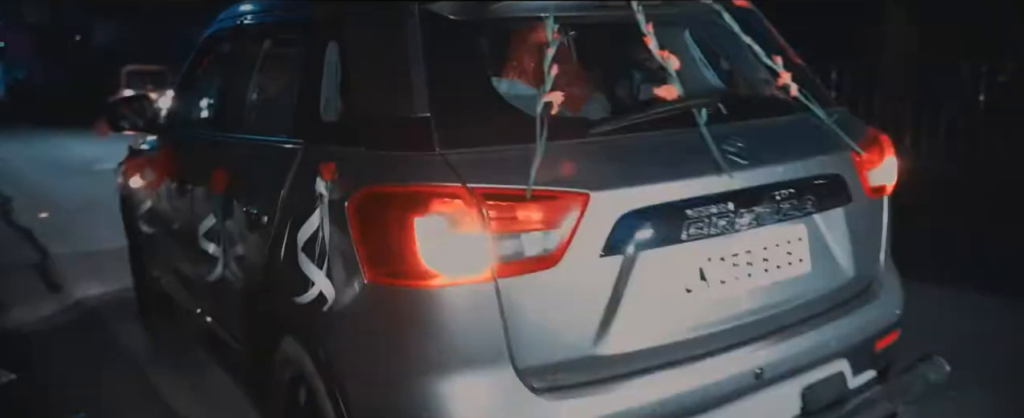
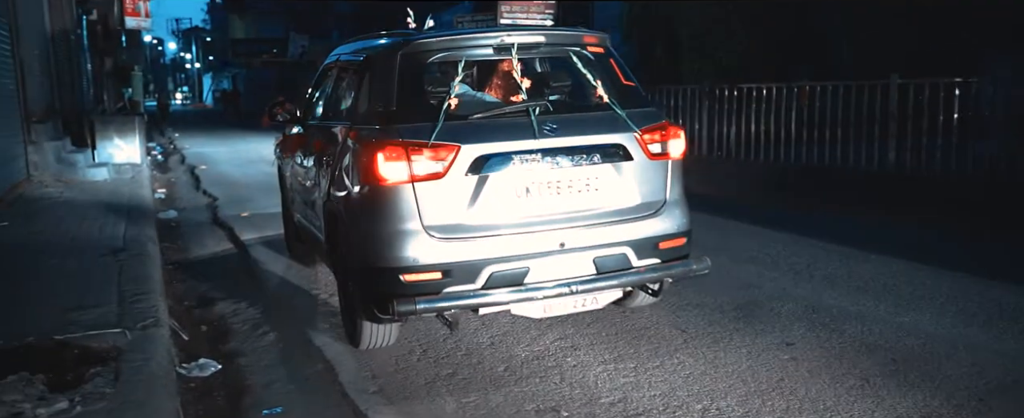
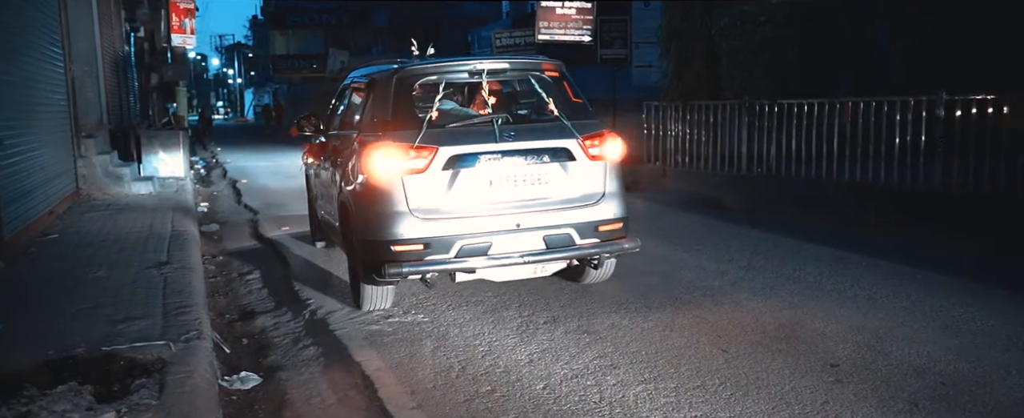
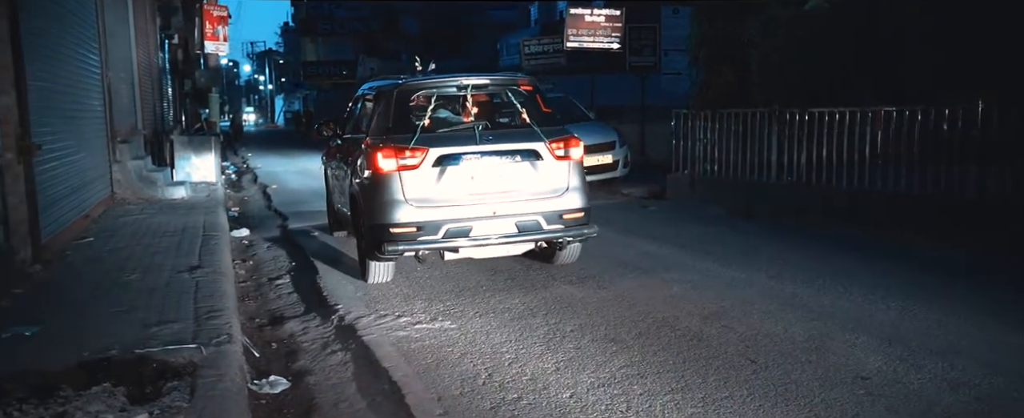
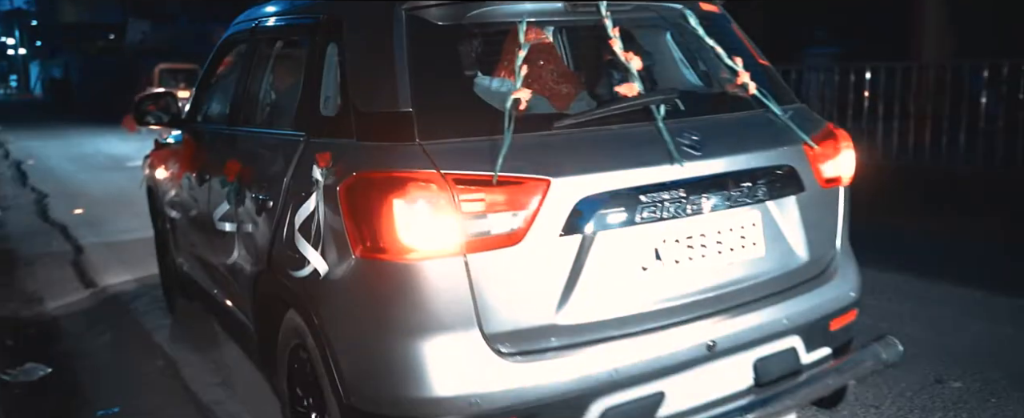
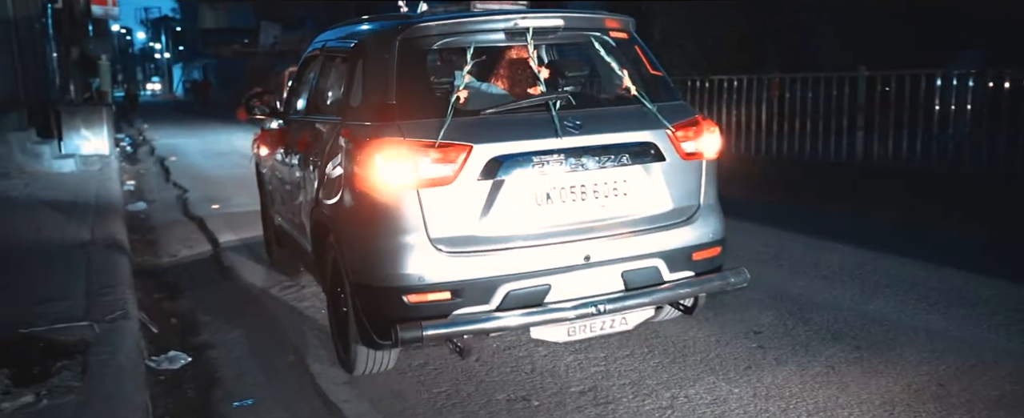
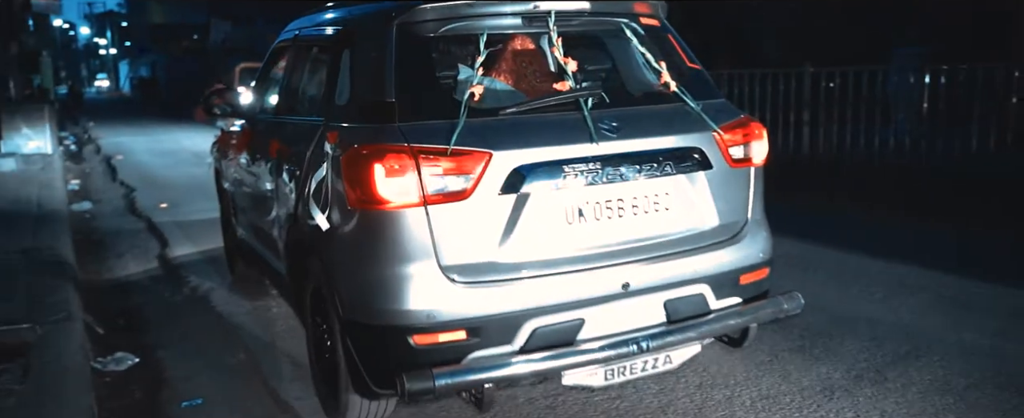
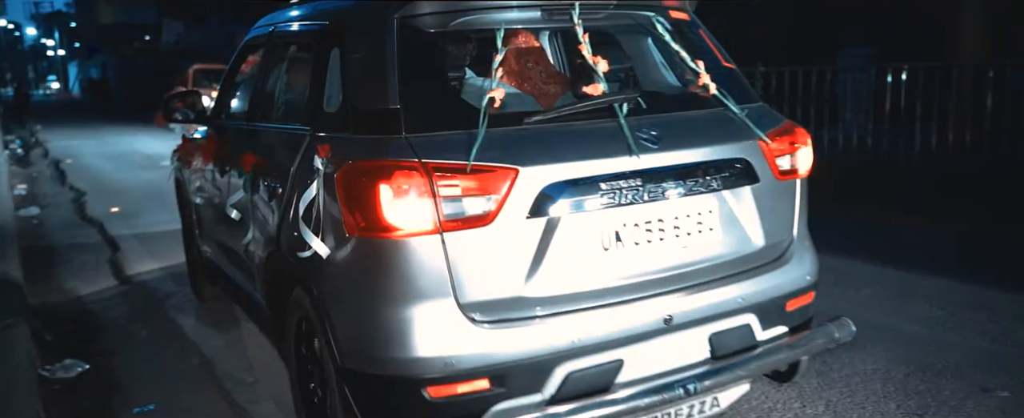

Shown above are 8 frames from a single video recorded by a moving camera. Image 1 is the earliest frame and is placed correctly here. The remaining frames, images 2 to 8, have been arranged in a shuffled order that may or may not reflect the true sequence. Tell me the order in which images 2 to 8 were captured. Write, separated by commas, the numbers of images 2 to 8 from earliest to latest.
5, 8, 7, 6, 2, 3, 4
